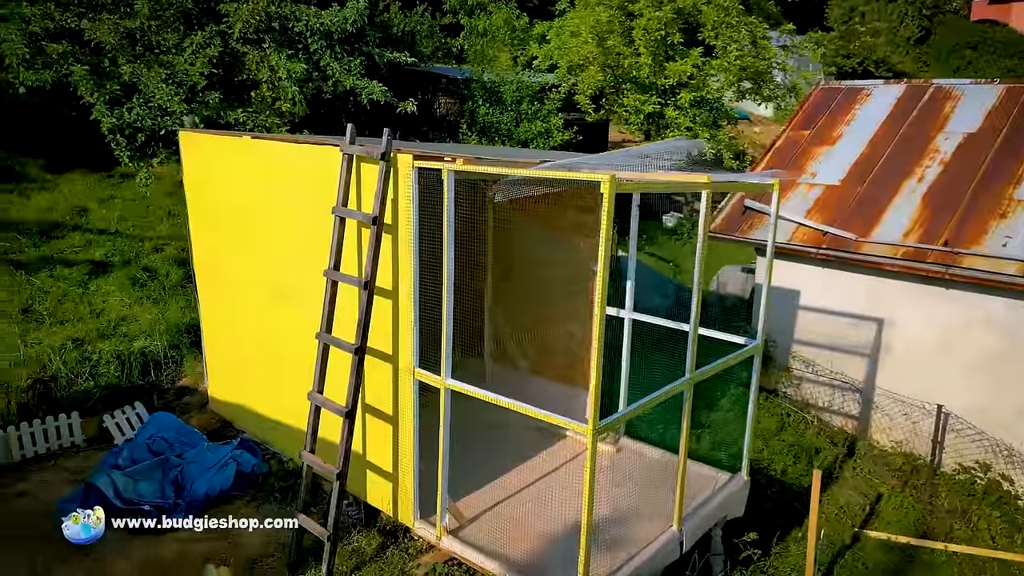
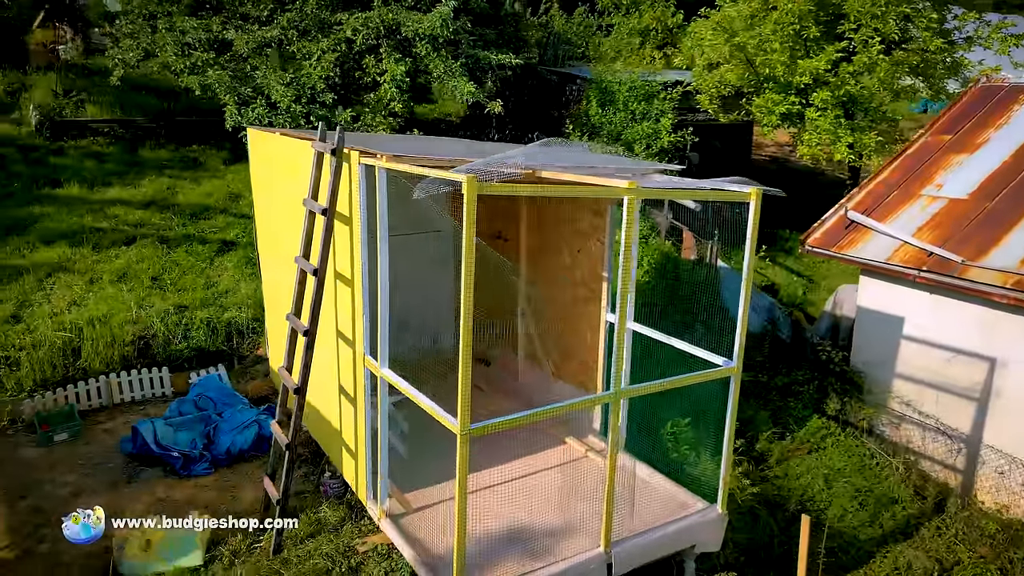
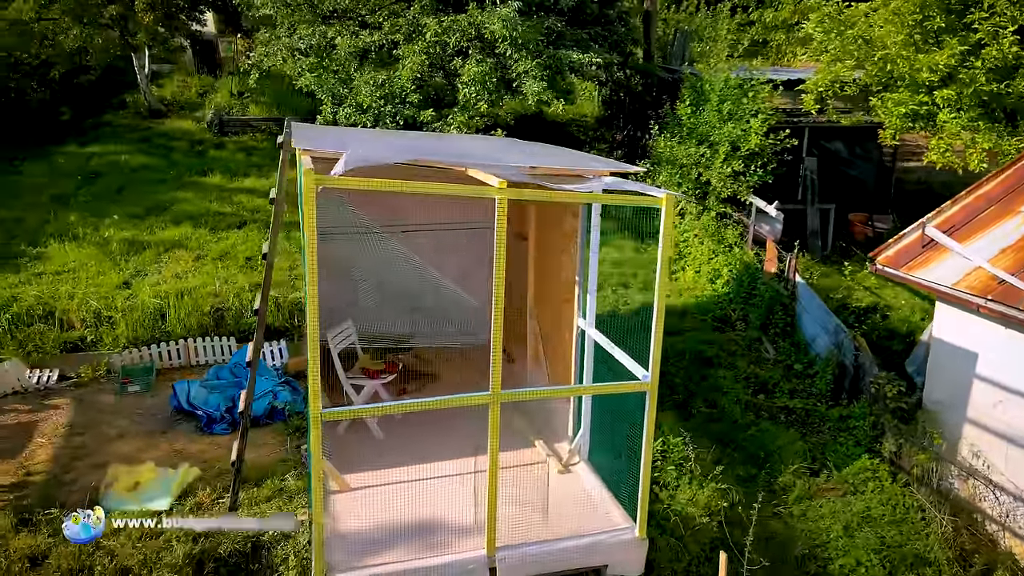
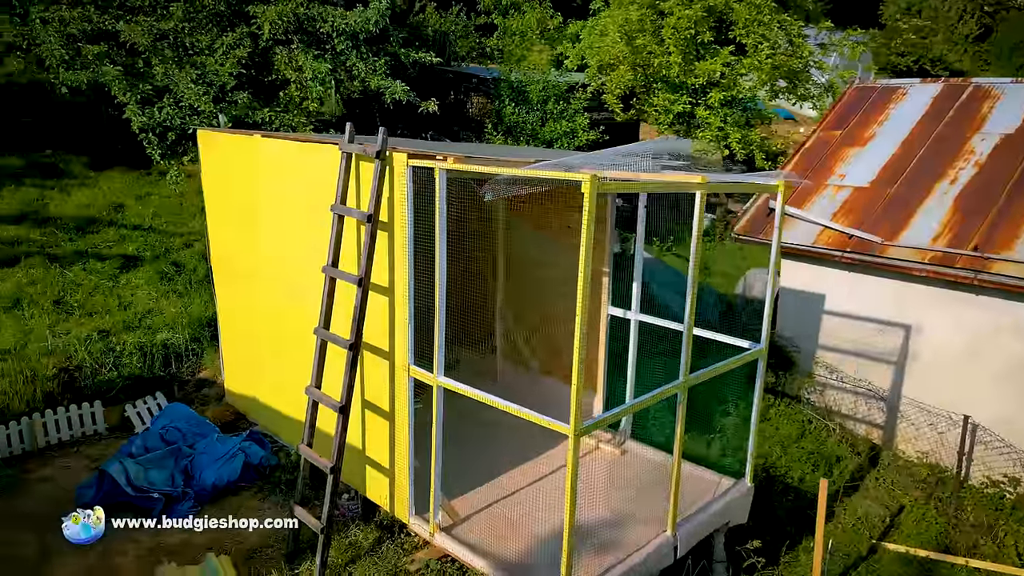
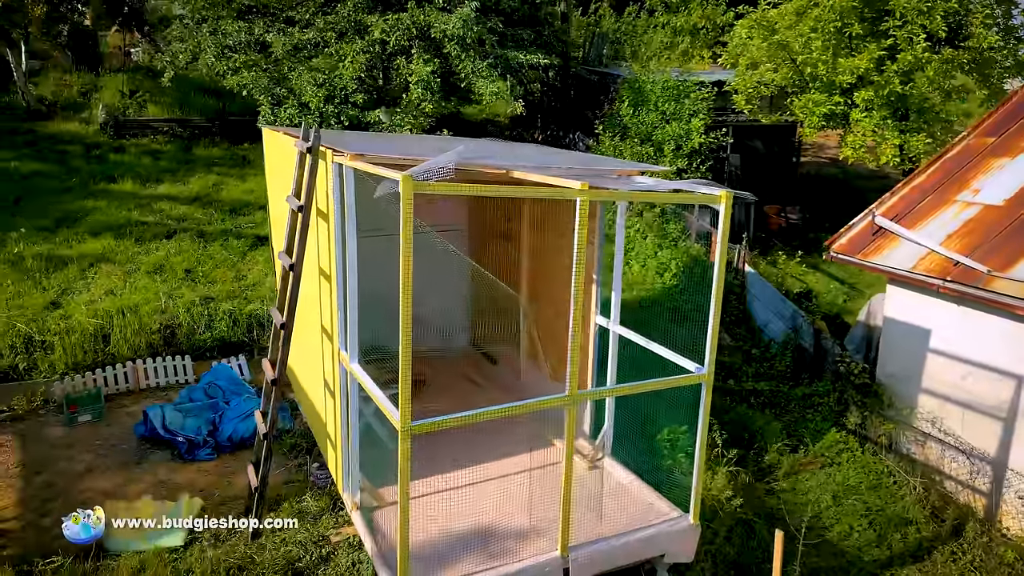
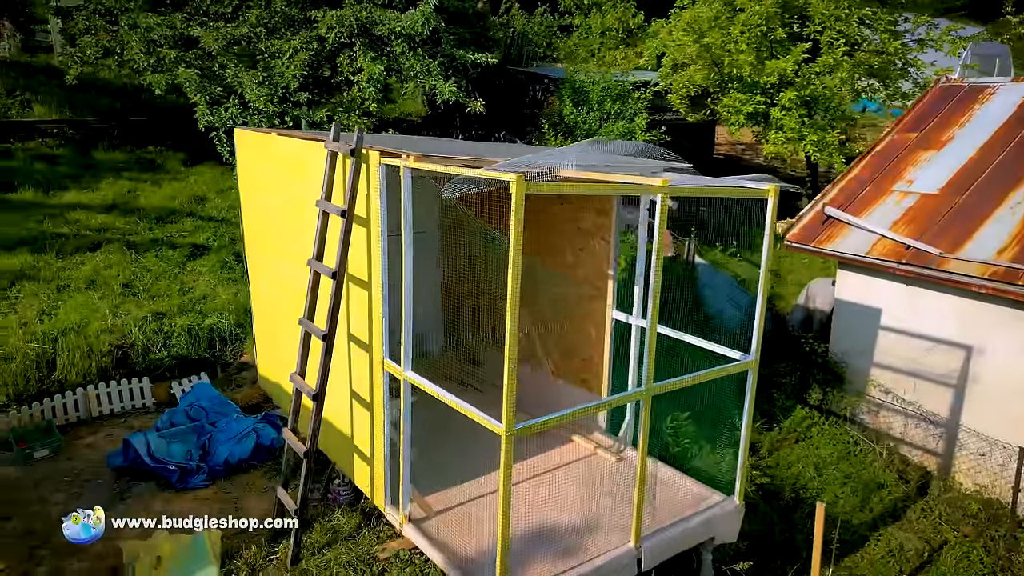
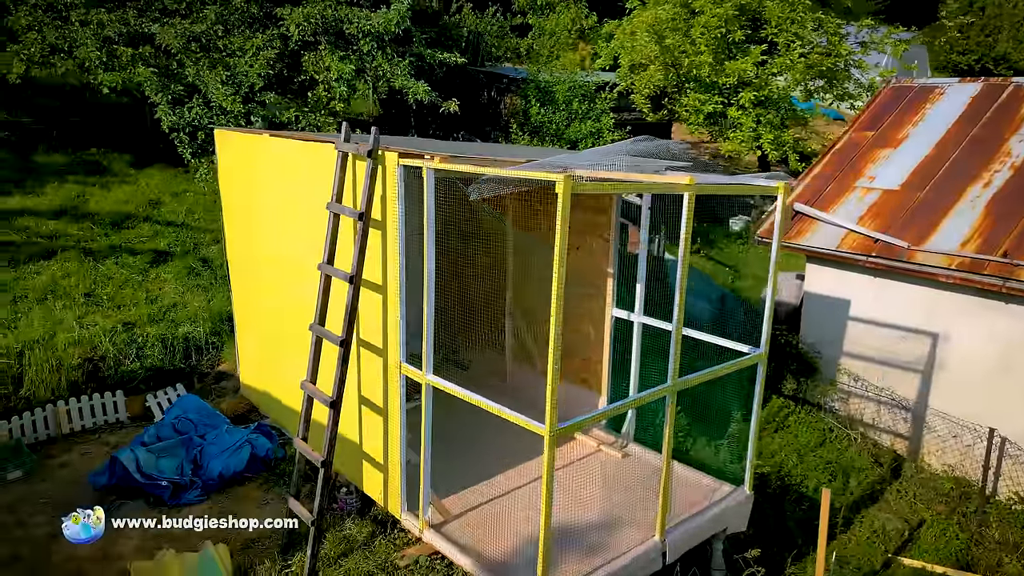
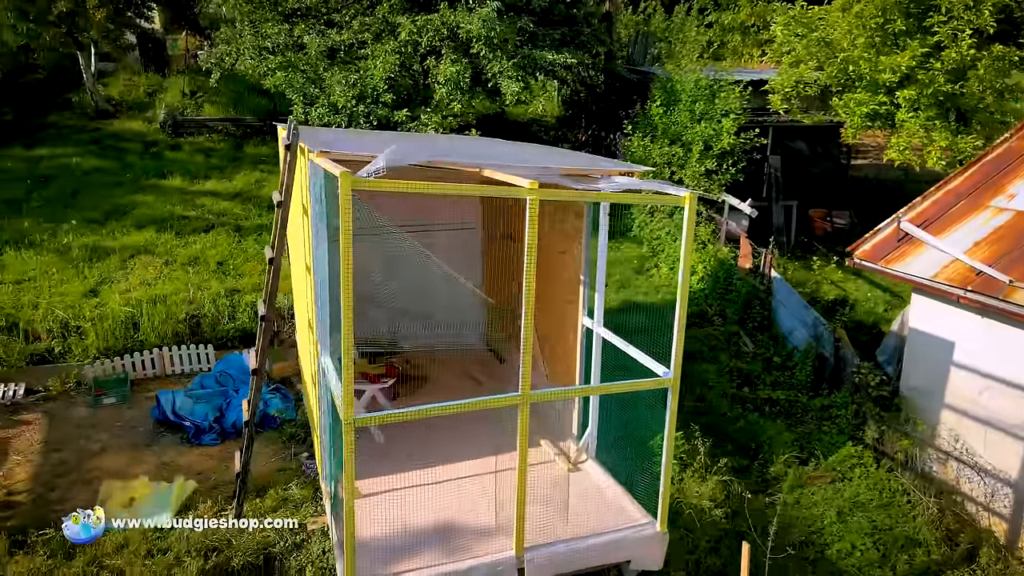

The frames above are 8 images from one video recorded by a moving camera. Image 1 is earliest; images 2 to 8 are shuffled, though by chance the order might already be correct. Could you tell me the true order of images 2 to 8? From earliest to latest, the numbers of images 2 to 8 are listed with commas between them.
4, 7, 6, 2, 5, 8, 3
